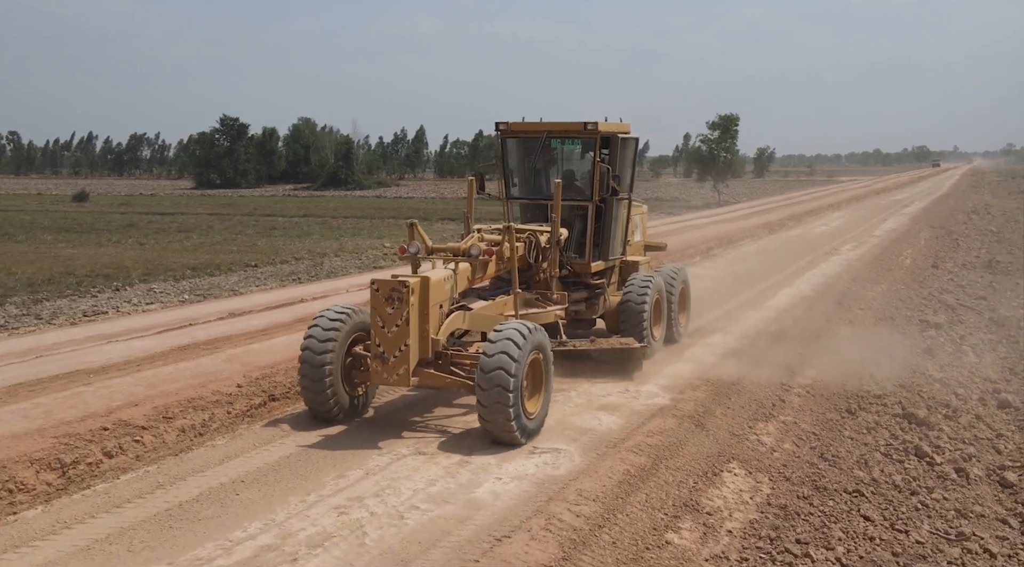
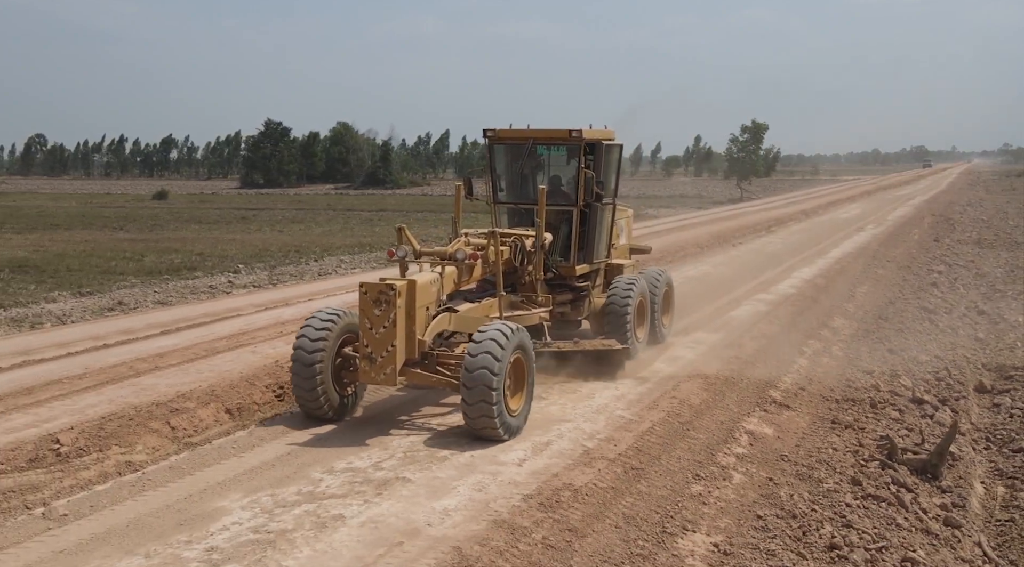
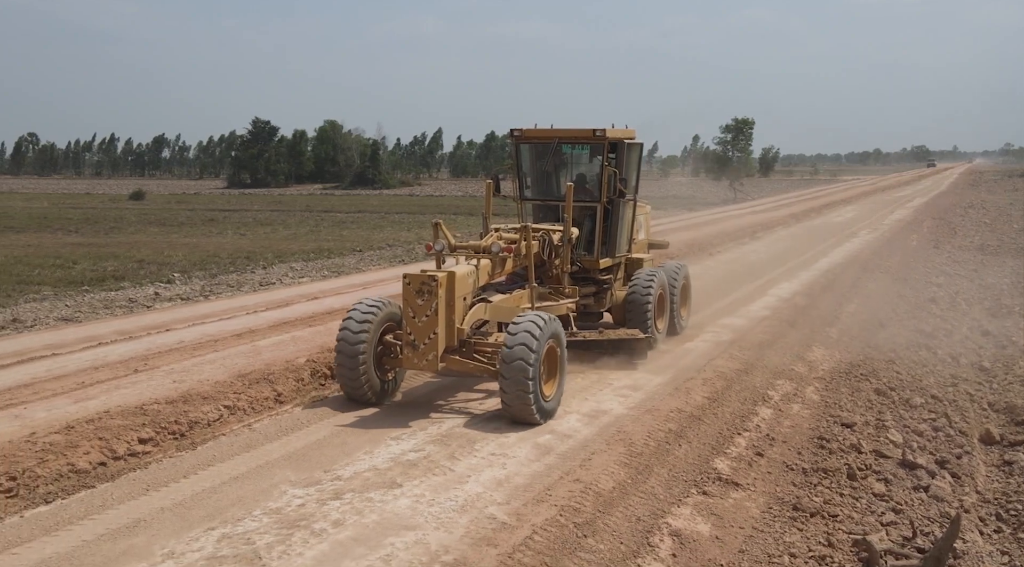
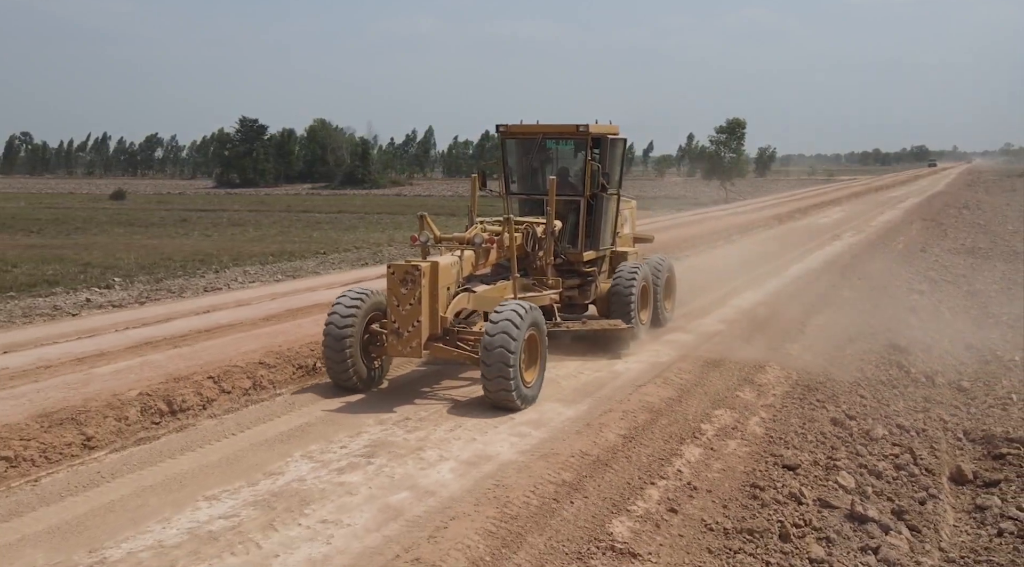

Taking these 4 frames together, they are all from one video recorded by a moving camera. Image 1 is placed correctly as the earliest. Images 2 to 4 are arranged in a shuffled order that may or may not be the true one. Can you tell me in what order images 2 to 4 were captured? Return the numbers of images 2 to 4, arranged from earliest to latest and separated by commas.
4, 3, 2
